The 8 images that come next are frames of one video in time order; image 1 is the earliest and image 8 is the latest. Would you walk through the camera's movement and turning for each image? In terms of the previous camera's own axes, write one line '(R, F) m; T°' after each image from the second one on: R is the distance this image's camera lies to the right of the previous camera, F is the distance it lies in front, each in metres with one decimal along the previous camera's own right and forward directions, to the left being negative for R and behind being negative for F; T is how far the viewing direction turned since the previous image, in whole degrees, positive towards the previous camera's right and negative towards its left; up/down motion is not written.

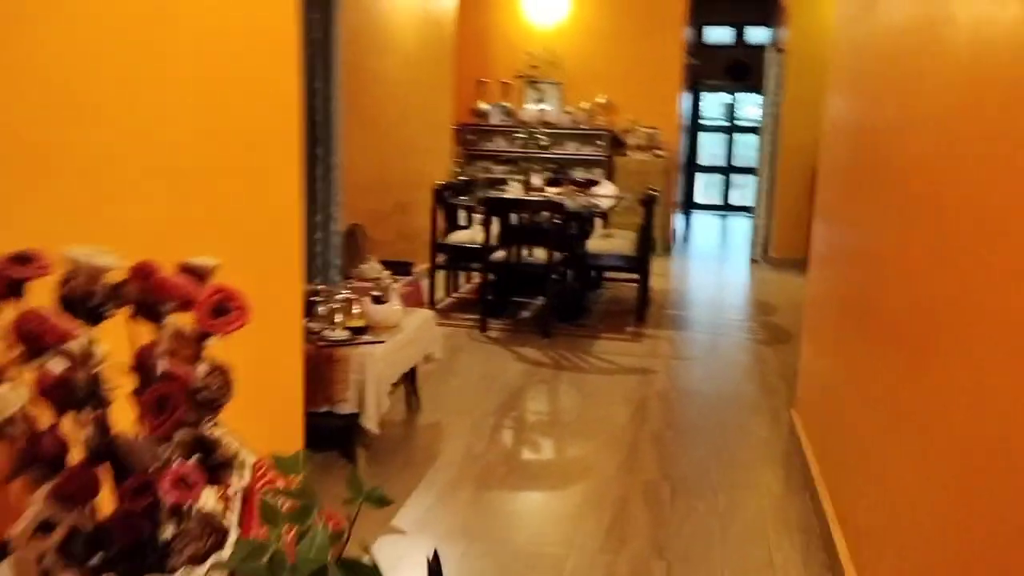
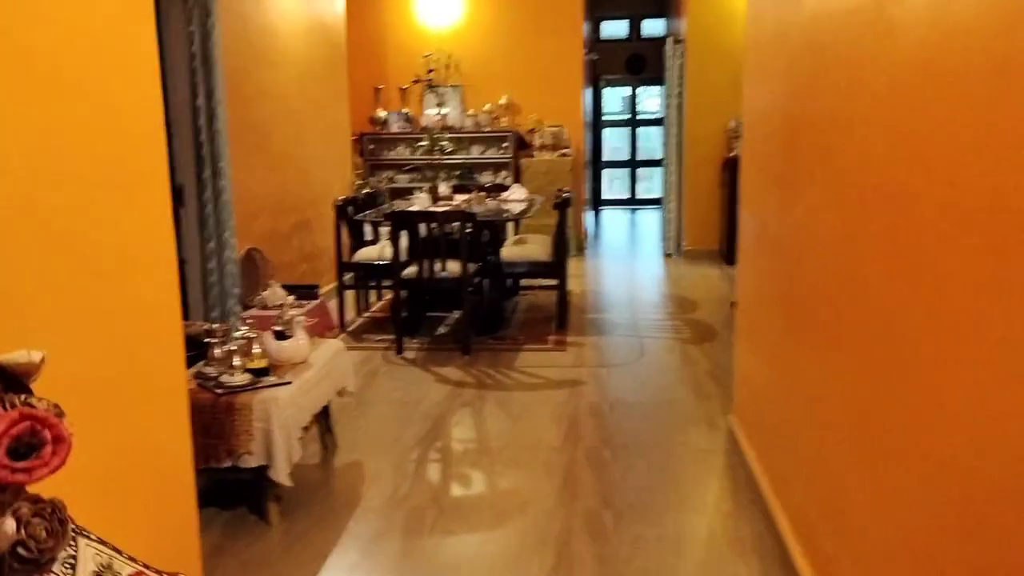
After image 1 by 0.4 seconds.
(0.0, +0.3) m; +6°
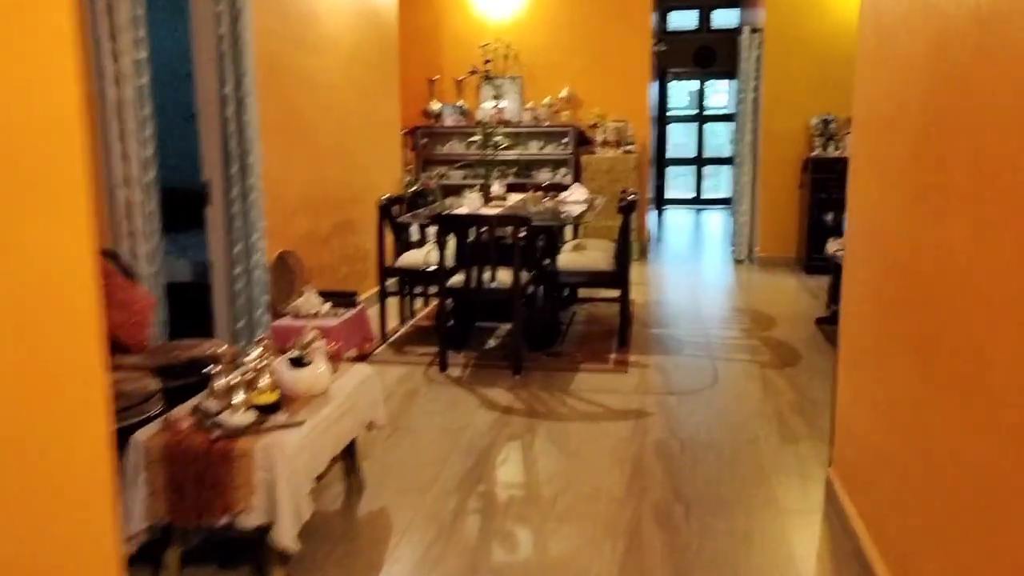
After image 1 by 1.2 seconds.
(0.0, +0.5) m; -4°
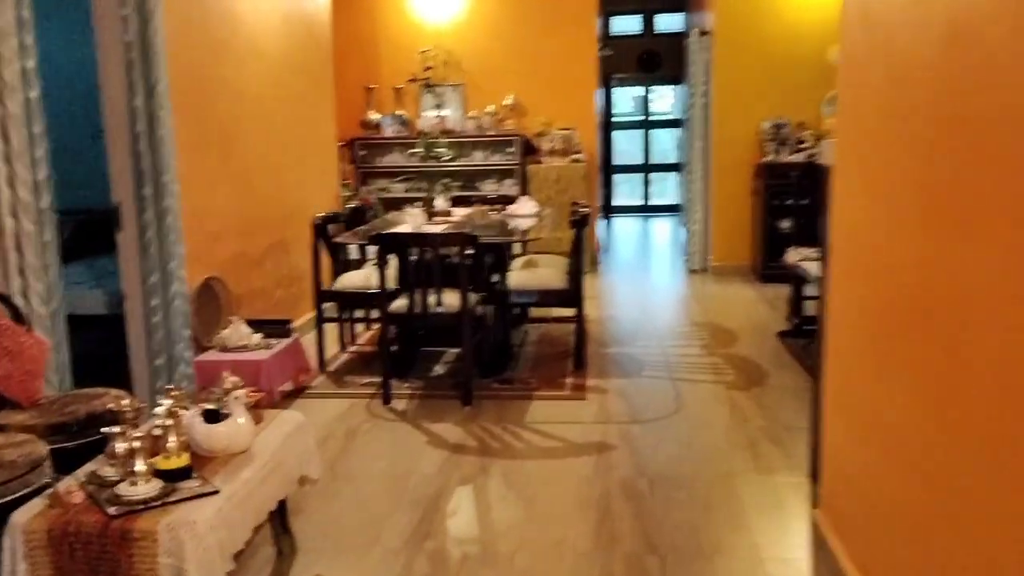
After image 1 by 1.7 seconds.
(0.0, +0.3) m; +4°
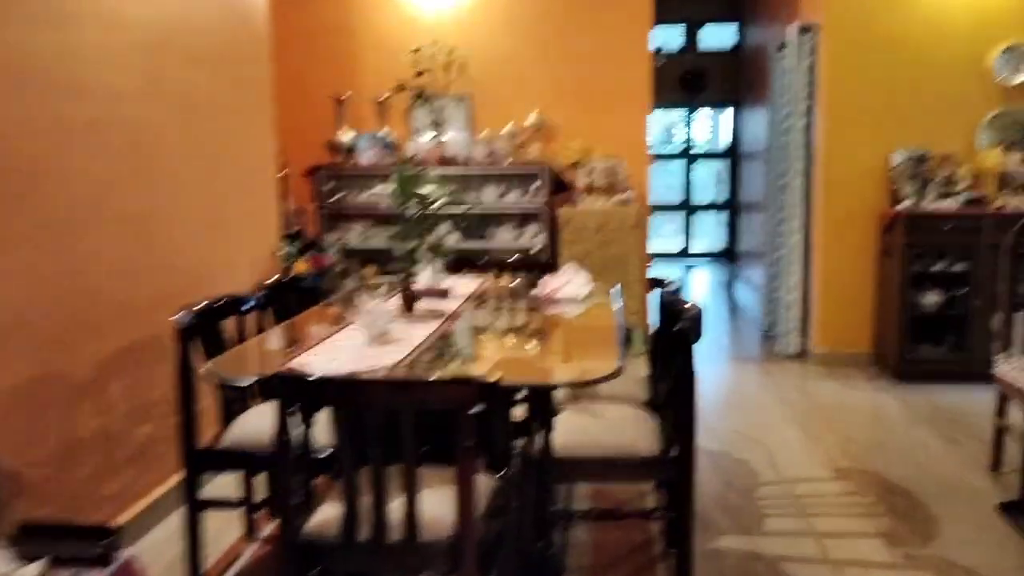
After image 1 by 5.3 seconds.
(-0.1, +2.2) m; 0°
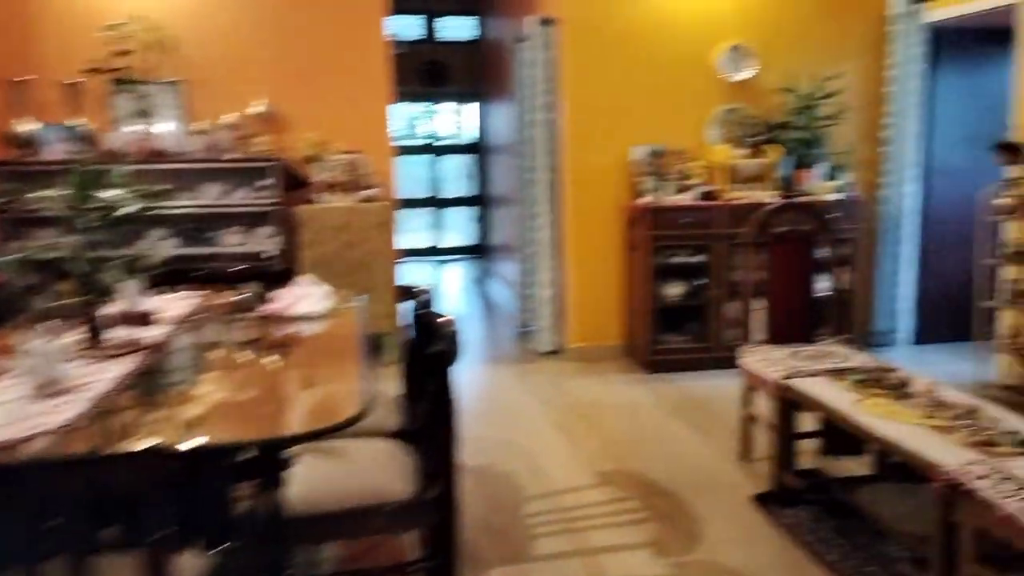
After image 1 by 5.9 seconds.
(+0.1, +0.4) m; +16°
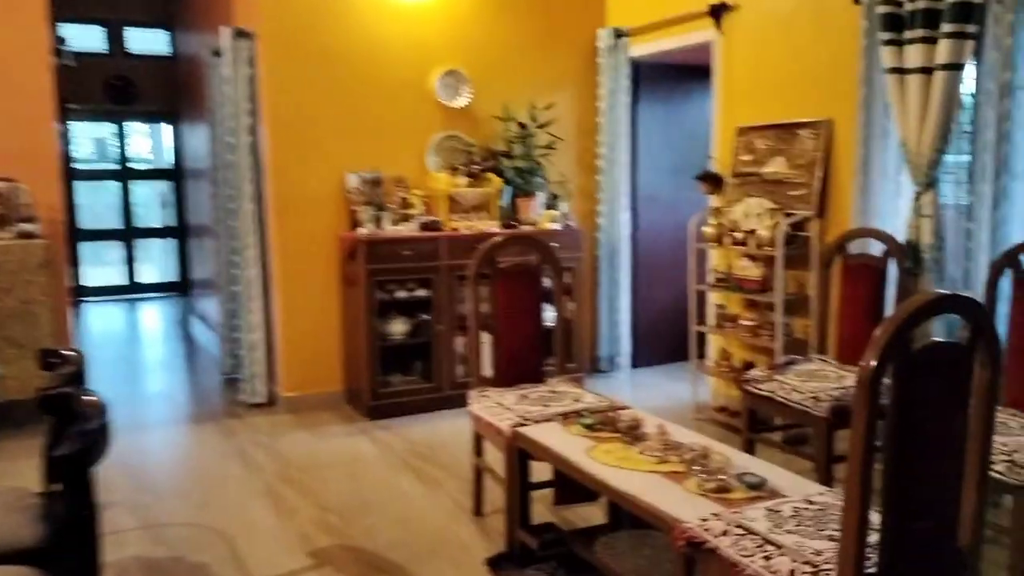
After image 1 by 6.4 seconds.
(+0.1, +0.4) m; +18°
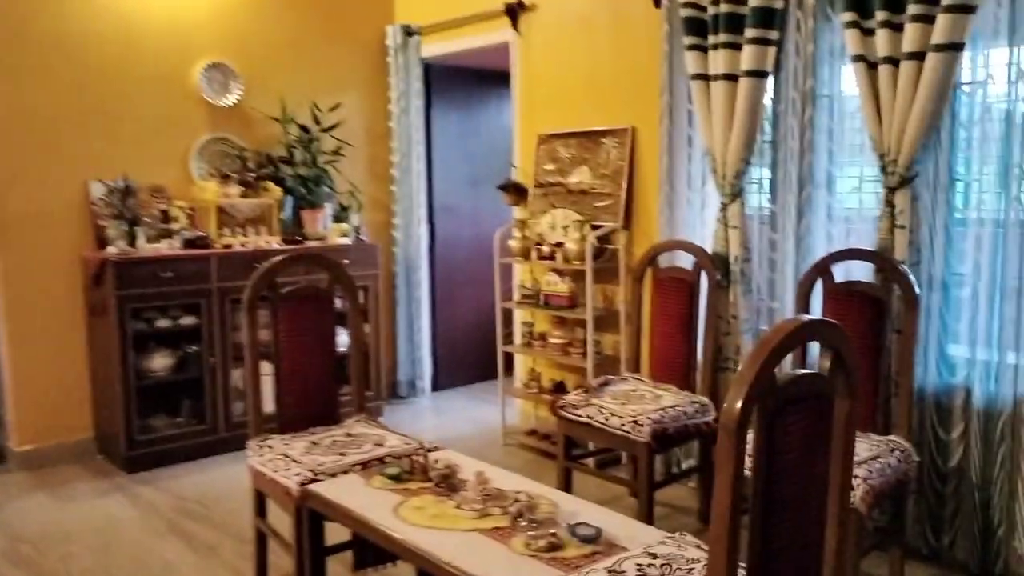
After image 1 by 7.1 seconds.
(0.0, +0.4) m; +14°
